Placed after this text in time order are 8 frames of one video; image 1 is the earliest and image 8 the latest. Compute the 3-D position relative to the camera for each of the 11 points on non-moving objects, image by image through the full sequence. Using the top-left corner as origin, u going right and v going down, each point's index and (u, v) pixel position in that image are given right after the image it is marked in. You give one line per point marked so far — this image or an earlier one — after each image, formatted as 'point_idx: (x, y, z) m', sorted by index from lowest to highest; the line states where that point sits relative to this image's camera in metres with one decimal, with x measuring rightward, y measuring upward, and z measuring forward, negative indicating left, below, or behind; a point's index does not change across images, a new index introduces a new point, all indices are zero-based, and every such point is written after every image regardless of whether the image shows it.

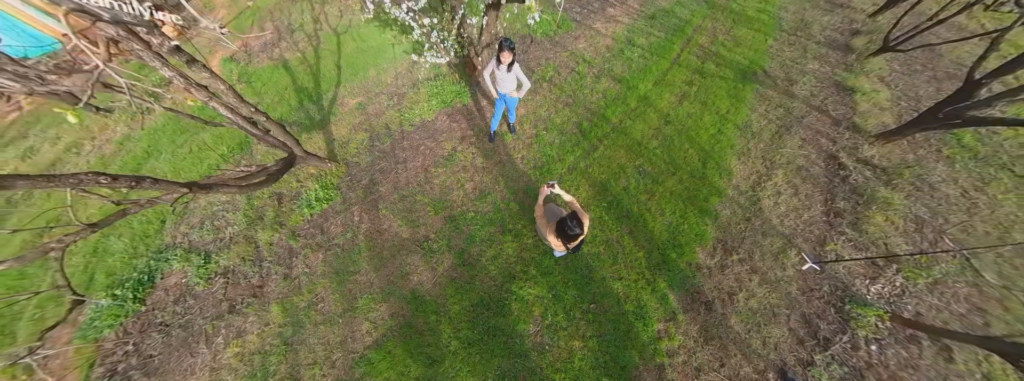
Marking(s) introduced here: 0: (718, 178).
0: (+3.6, +0.2, +3.7) m
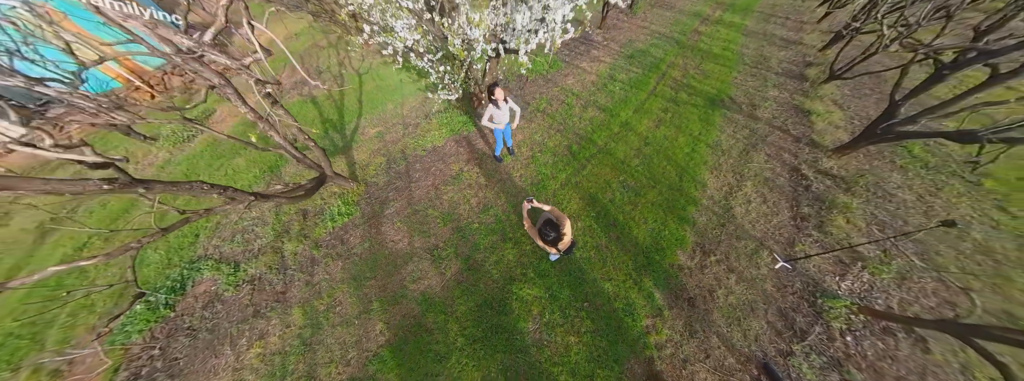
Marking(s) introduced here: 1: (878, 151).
0: (+3.5, 0.0, +4.2) m
1: (+8.2, +0.9, +4.8) m
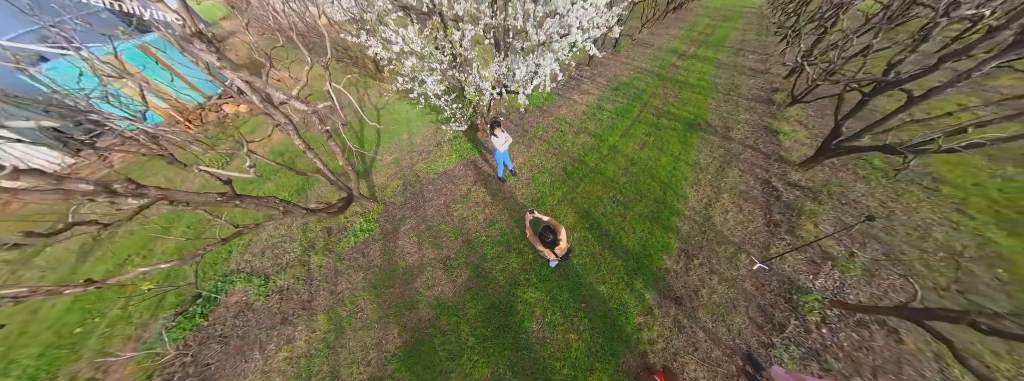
0: (+3.6, -0.3, +4.7) m
1: (+8.3, +0.7, +5.3) m
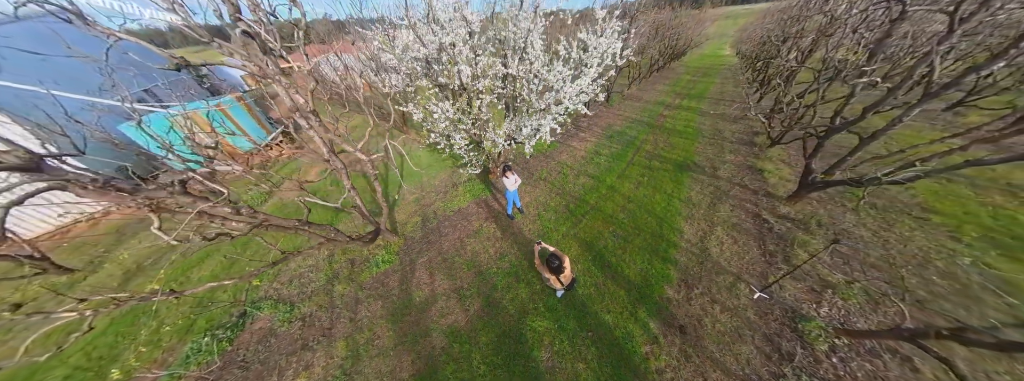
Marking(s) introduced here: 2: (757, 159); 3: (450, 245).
0: (+3.8, -1.1, +5.0) m
1: (+8.5, -0.2, +5.7) m
2: (+8.5, +1.1, +7.4) m
3: (-1.5, -1.4, +5.3) m
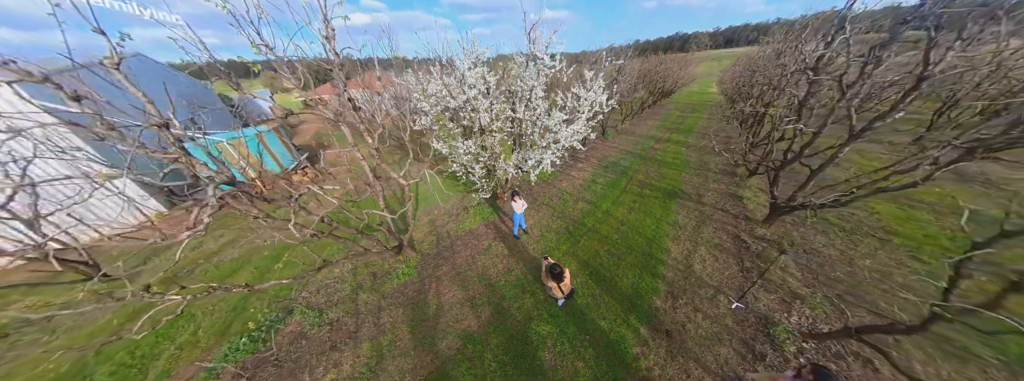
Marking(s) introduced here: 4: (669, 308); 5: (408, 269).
0: (+3.9, -1.7, +5.6) m
1: (+8.6, -0.9, +6.4) m
2: (+8.7, +0.1, +8.2) m
3: (-1.4, -2.0, +5.9) m
4: (+3.2, -2.4, +4.4) m
5: (-2.8, -2.1, +5.8) m
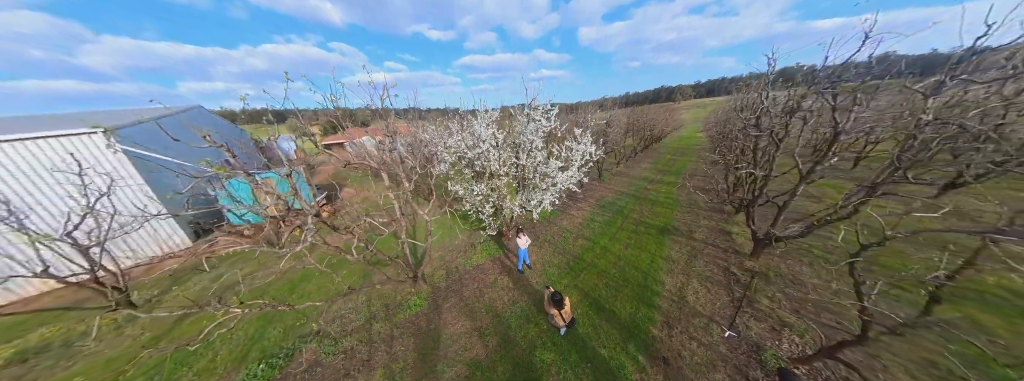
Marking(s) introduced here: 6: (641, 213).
0: (+4.1, -2.7, +6.0) m
1: (+8.8, -2.1, +6.8) m
2: (+8.9, -1.4, +8.8) m
3: (-1.2, -3.0, +6.3) m
4: (+3.3, -3.2, +4.6) m
5: (-2.7, -3.2, +6.1) m
6: (+6.4, -1.1, +10.5) m
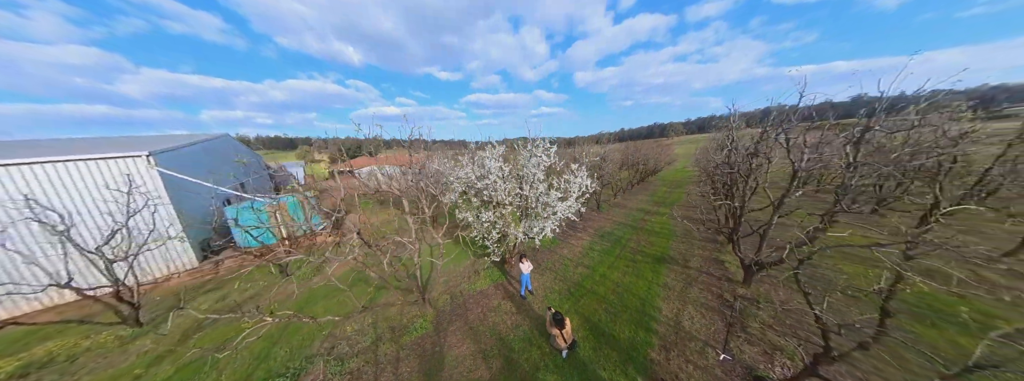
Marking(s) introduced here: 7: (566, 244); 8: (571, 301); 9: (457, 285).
0: (+4.2, -3.5, +6.2) m
1: (+8.9, -3.1, +7.1) m
2: (+9.0, -2.7, +9.2) m
3: (-1.2, -3.8, +6.5) m
4: (+3.4, -3.8, +4.8) m
5: (-2.6, -3.9, +6.3) m
6: (+6.5, -2.6, +10.9) m
7: (+2.8, -2.6, +11.0) m
8: (+1.9, -3.6, +7.0) m
9: (-2.1, -3.5, +8.0) m
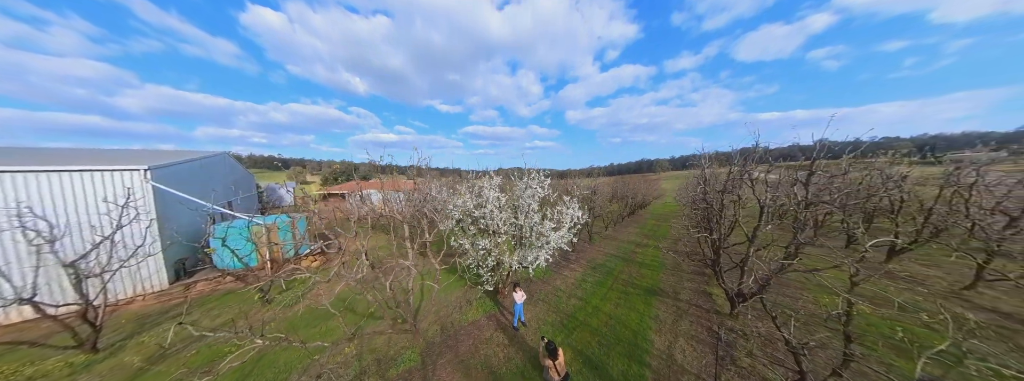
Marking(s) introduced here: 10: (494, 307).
0: (+3.9, -4.5, +6.2) m
1: (+8.6, -4.4, +7.3) m
2: (+8.7, -4.3, +9.4) m
3: (-1.4, -4.6, +6.3) m
4: (+3.3, -4.6, +4.8) m
5: (-2.8, -4.7, +6.0) m
6: (+6.2, -4.3, +11.1) m
7: (+2.4, -4.2, +11.1) m
8: (+1.7, -4.5, +6.9) m
9: (-2.4, -4.4, +7.8) m
10: (-0.7, -4.4, +8.3) m
